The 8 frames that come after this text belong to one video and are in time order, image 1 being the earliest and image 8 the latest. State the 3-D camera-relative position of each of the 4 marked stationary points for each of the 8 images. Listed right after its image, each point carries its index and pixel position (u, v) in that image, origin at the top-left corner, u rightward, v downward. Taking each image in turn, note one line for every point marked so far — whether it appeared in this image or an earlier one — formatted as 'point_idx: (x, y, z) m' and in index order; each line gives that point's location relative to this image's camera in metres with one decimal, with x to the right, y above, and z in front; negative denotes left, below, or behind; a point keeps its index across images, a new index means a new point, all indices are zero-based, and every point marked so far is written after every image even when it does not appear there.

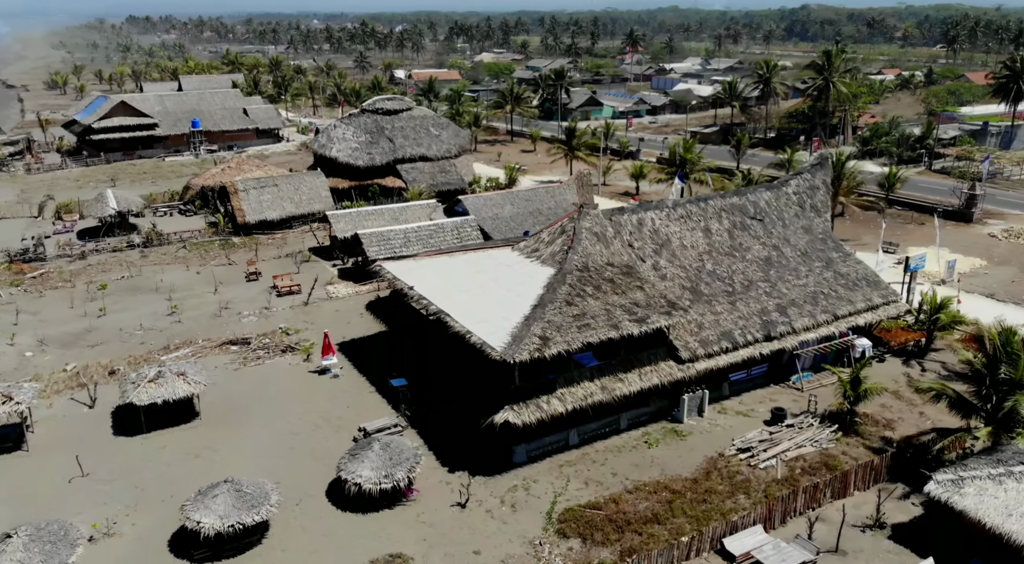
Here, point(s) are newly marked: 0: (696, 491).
0: (+3.8, -4.2, +16.0) m
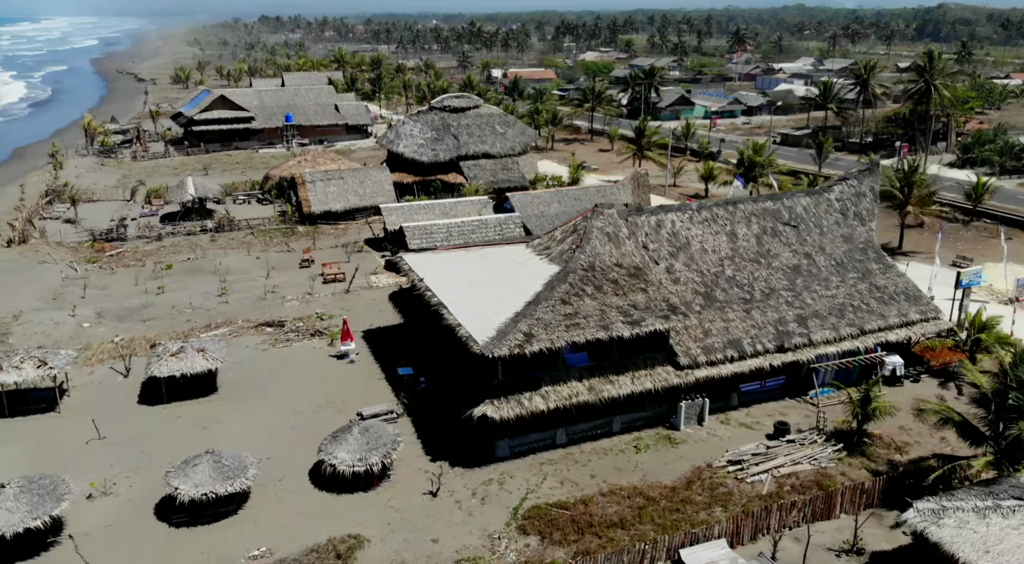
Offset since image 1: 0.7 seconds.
0: (+3.2, -4.3, +15.6) m
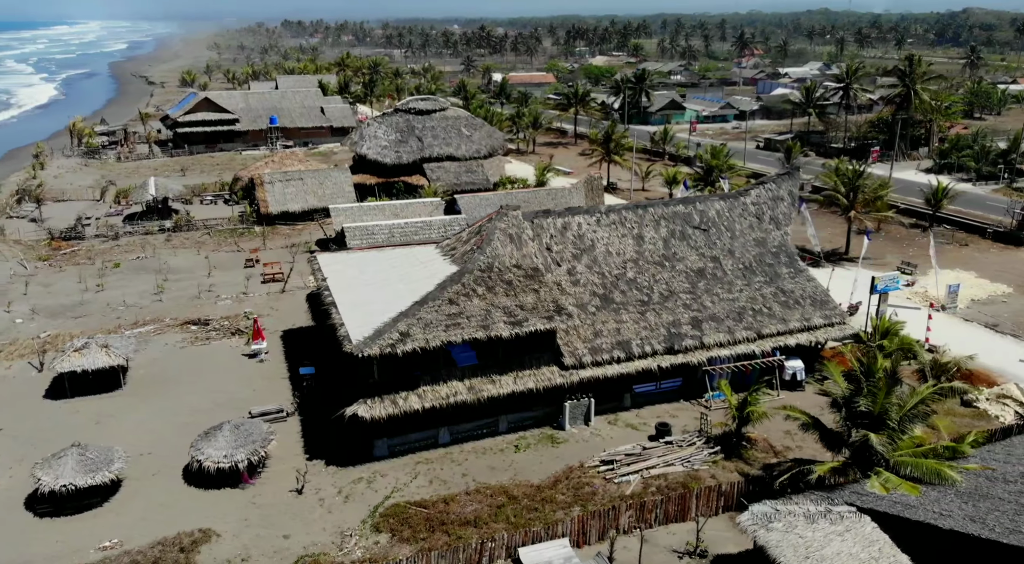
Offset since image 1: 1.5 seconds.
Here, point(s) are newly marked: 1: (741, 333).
0: (+0.5, -4.3, +15.6) m
1: (+5.7, -1.3, +19.6) m
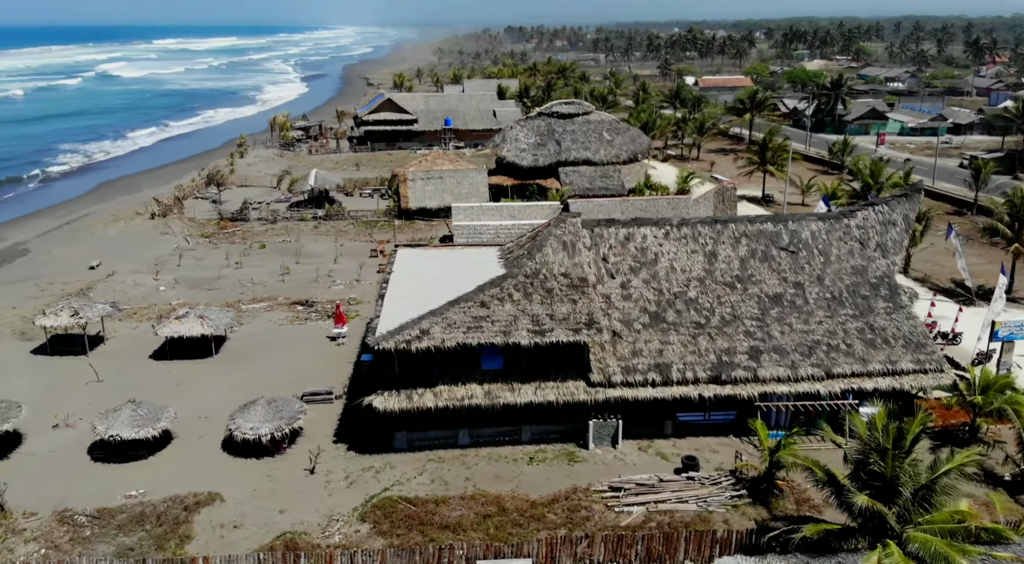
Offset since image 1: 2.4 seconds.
0: (+0.2, -4.5, +15.1) m
1: (+6.5, -1.9, +17.7) m
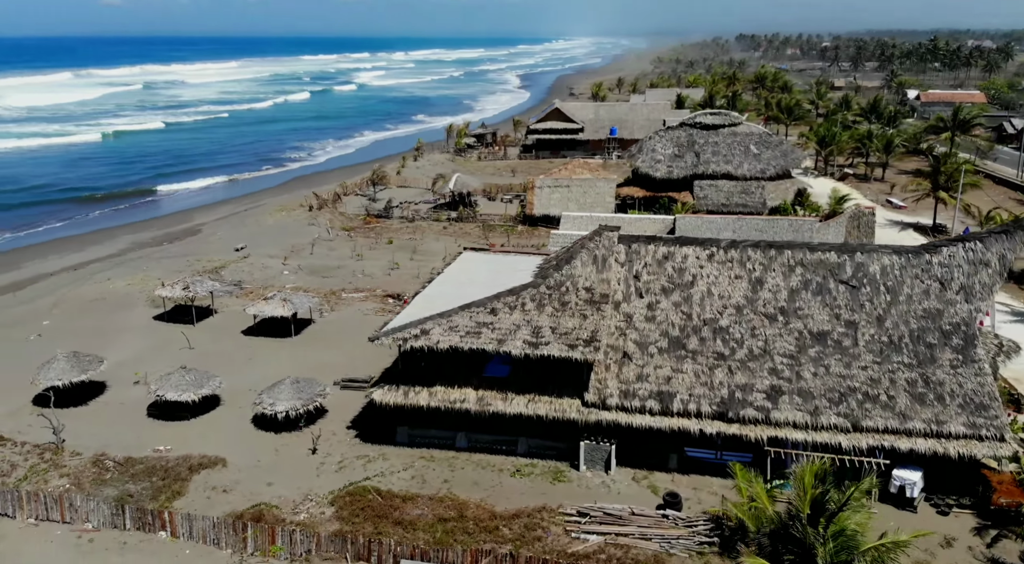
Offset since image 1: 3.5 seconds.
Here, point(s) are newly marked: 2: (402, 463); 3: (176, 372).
0: (-0.6, -4.6, +15.1) m
1: (+6.3, -2.7, +15.8) m
2: (-2.4, -4.0, +17.2) m
3: (-8.2, -2.2, +19.5) m
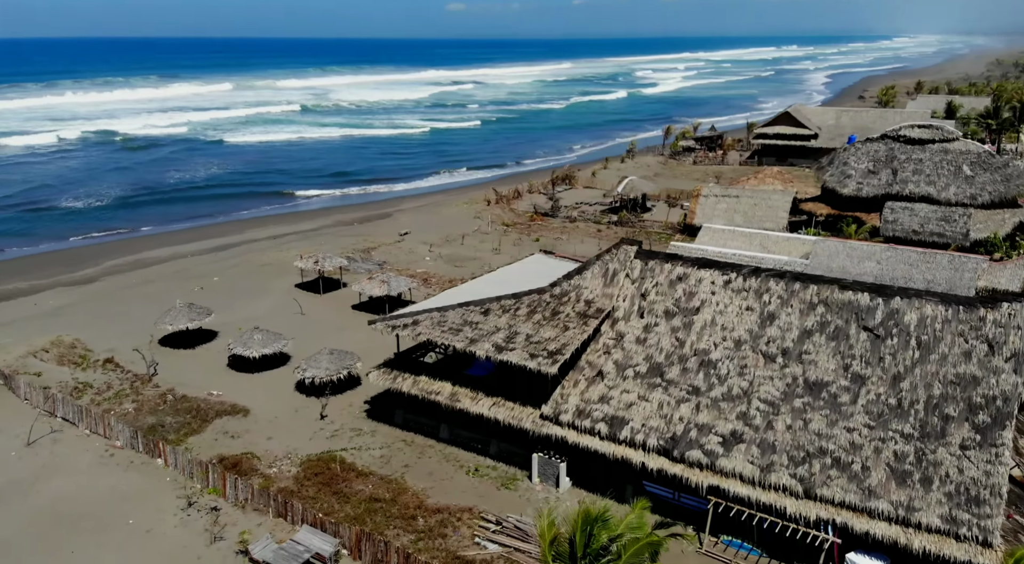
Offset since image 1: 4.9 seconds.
0: (-2.2, -4.6, +15.8) m
1: (+4.7, -3.4, +13.9) m
2: (-3.0, -3.7, +18.3) m
3: (-7.4, -1.4, +22.5) m
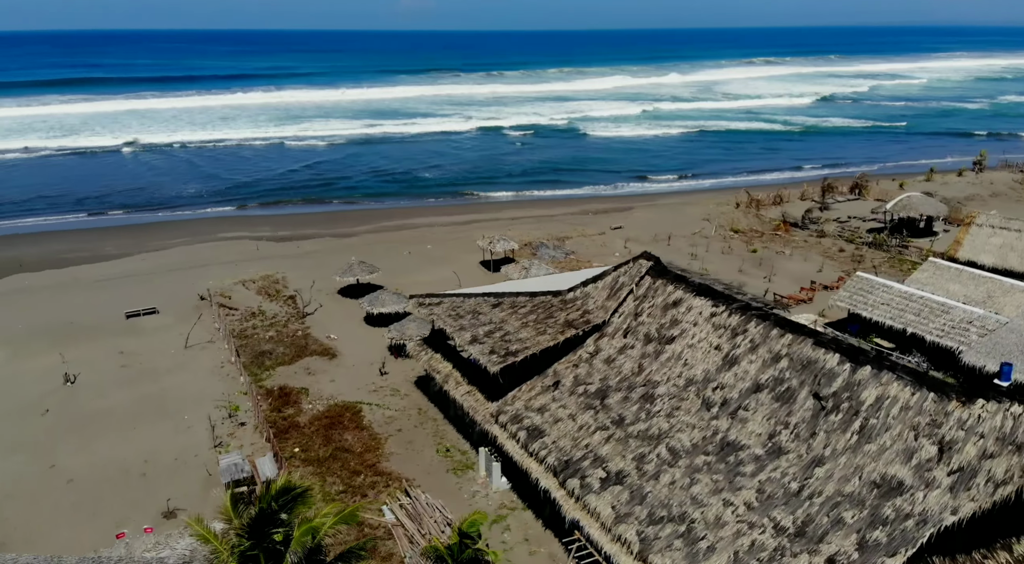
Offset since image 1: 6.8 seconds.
0: (-3.5, -4.1, +17.5) m
1: (+1.8, -3.9, +12.5) m
2: (-2.8, -3.2, +20.1) m
3: (-4.3, -0.3, +25.8) m
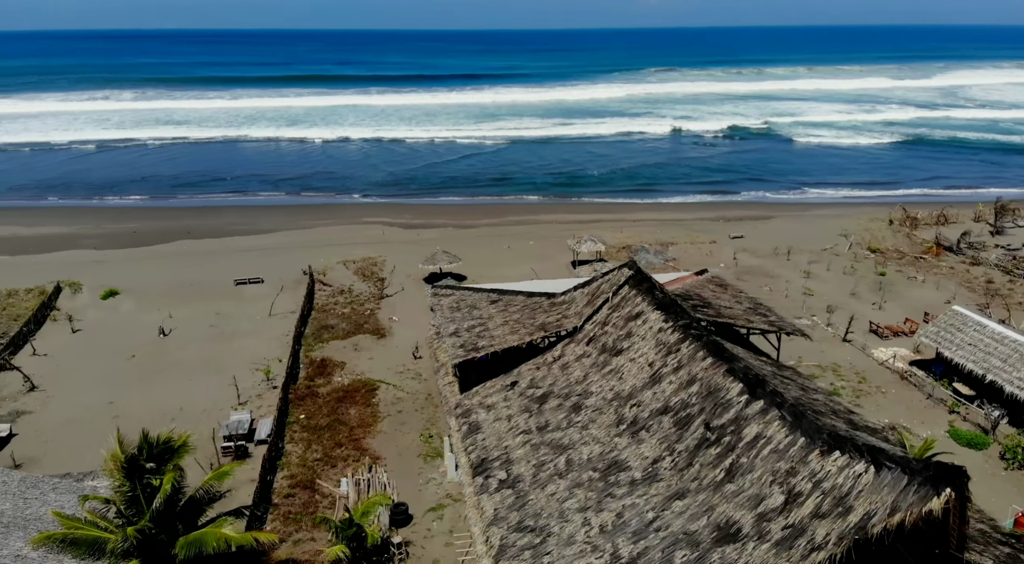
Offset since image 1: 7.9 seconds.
0: (-4.0, -3.7, +18.7) m
1: (-0.3, -4.0, +12.5) m
2: (-2.6, -2.9, +21.1) m
3: (-2.2, 0.0, +26.9) m
